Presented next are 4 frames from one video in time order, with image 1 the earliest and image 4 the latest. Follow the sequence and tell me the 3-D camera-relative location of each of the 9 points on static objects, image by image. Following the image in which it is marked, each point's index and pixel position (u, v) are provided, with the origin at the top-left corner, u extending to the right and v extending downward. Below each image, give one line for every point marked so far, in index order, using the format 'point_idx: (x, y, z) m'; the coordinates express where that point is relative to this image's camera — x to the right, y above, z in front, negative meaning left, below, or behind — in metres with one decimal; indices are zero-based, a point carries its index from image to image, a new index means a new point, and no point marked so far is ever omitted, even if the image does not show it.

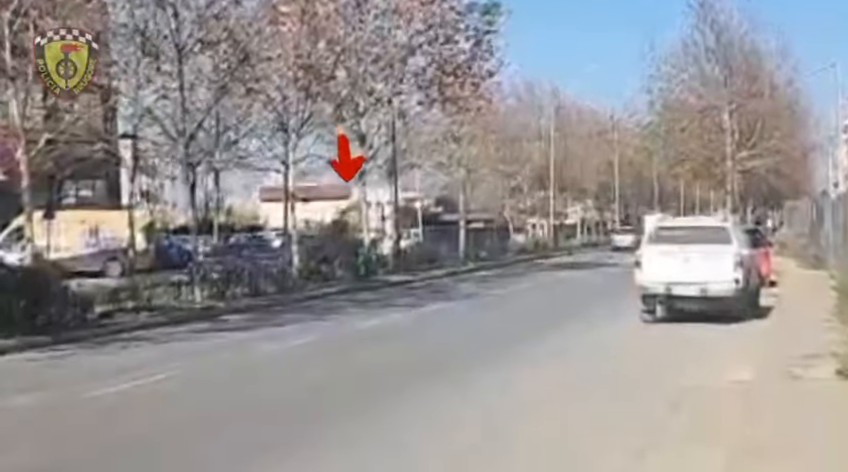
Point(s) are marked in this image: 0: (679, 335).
0: (+4.4, -1.7, +18.6) m
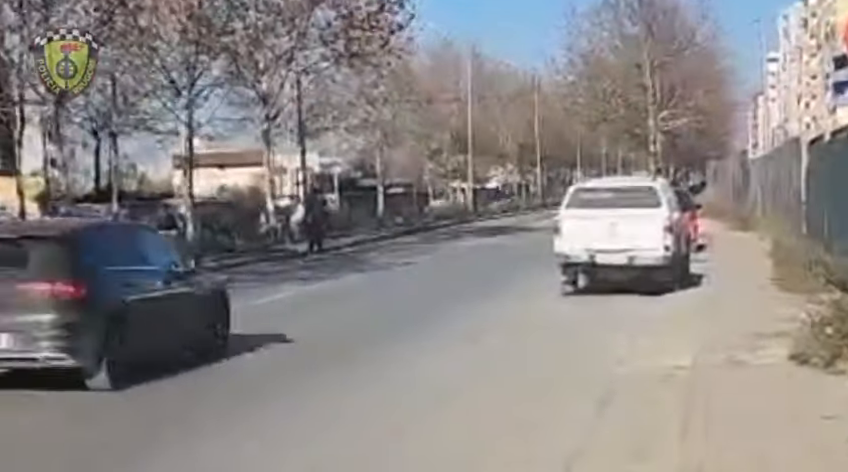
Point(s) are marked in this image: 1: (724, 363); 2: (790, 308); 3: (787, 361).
0: (+2.8, -1.2, +16.7) m
1: (+3.0, -1.3, +11.1) m
2: (+4.9, -1.0, +14.9) m
3: (+3.7, -1.3, +11.2) m
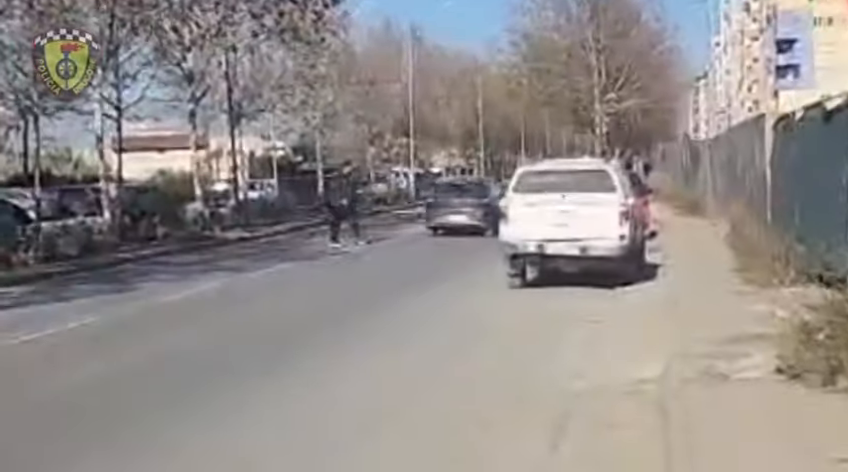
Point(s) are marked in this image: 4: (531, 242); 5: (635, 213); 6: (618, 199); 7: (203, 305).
0: (+1.9, -1.0, +15.0) m
1: (+2.4, -1.2, +9.5) m
2: (+4.1, -0.9, +13.3) m
3: (+3.0, -1.2, +9.5) m
4: (+1.8, -0.1, +18.7) m
5: (+3.6, +0.4, +19.1) m
6: (+3.3, +0.6, +18.7) m
7: (-3.8, -1.1, +18.6) m
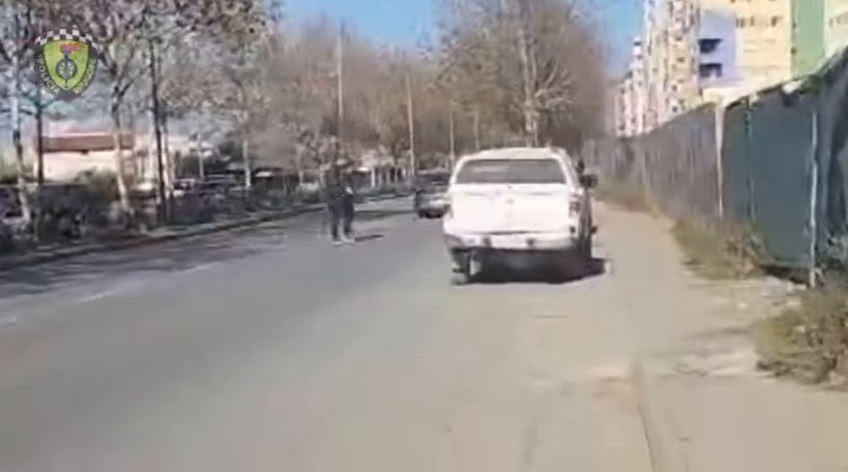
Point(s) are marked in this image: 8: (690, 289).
0: (+1.2, -0.9, +14.3) m
1: (+2.0, -1.1, +8.8) m
2: (+3.5, -0.7, +12.8) m
3: (+2.6, -1.0, +8.9) m
4: (+0.8, 0.0, +17.9) m
5: (+2.6, +0.5, +18.5) m
6: (+2.3, +0.7, +18.0) m
7: (-4.7, -1.1, +17.5) m
8: (+3.4, -0.7, +14.3) m
